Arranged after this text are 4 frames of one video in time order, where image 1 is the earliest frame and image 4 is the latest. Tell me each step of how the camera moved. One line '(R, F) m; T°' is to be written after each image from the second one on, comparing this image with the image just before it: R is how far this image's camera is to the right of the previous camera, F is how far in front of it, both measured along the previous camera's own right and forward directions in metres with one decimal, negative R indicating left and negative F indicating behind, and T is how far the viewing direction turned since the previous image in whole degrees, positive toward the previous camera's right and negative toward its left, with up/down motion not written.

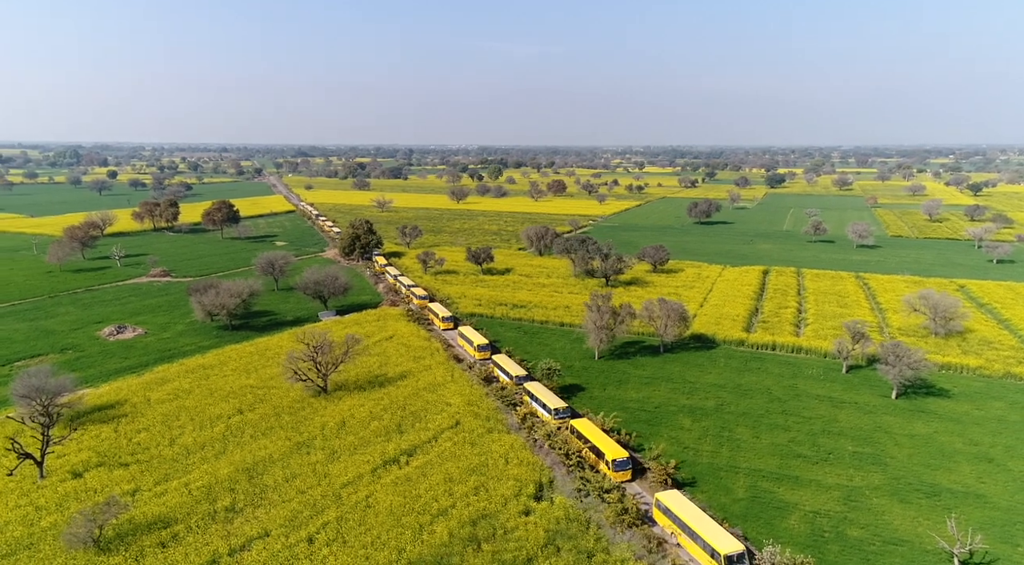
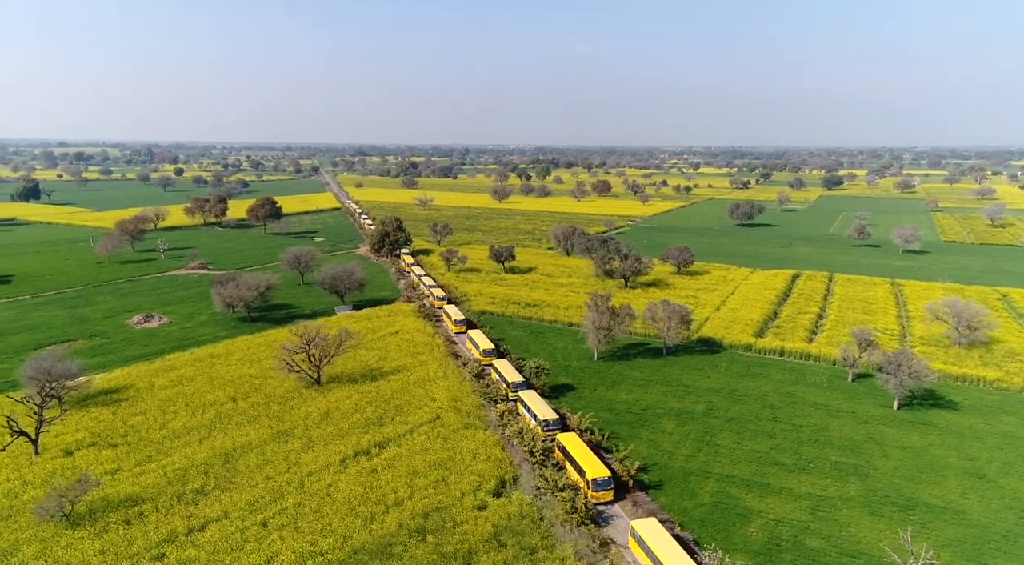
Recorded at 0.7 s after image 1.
(+3.1, 0.0) m; -4°
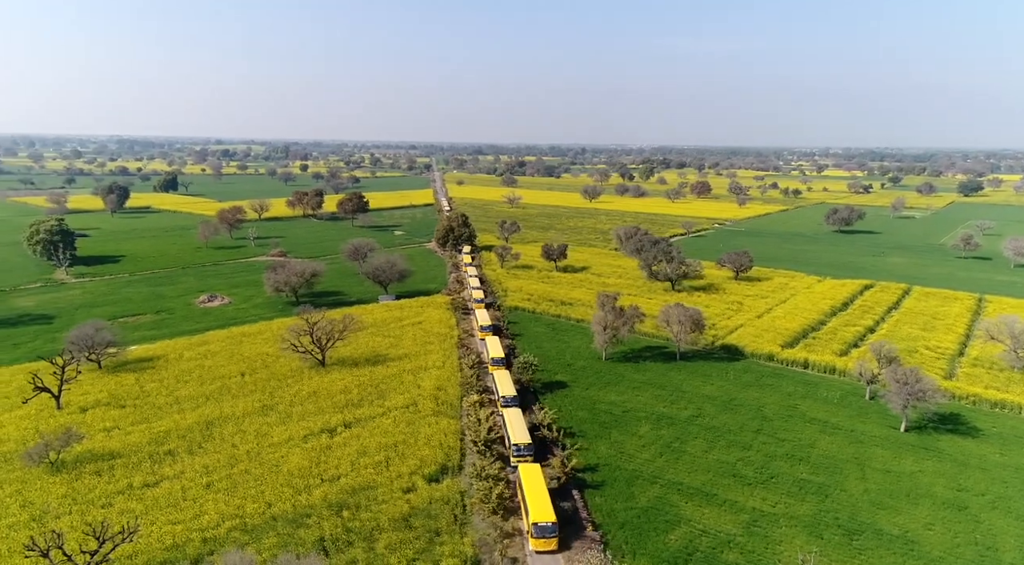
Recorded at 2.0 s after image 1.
(+5.8, 0.0) m; -9°
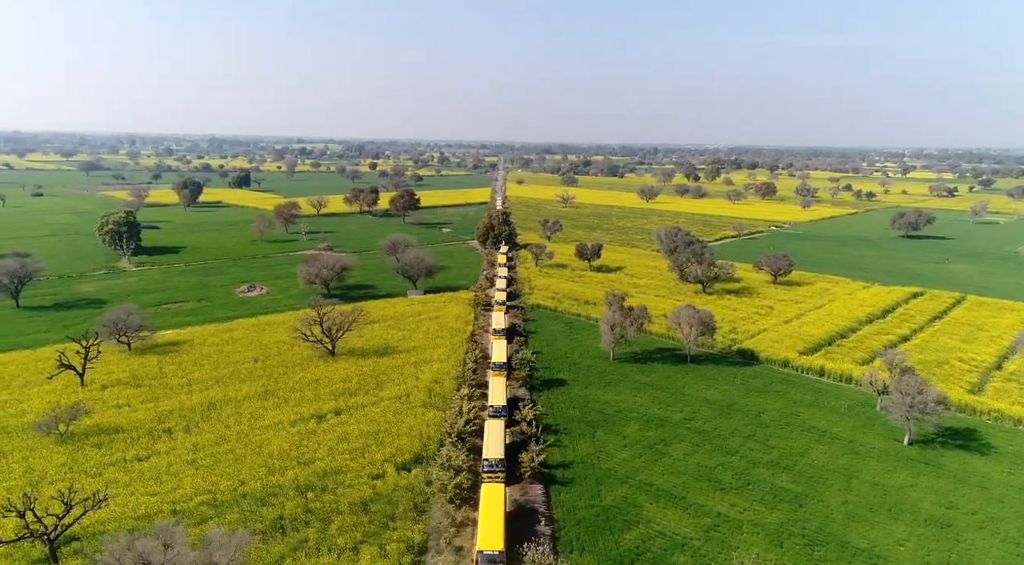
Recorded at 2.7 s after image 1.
(+3.3, -0.2) m; -5°
